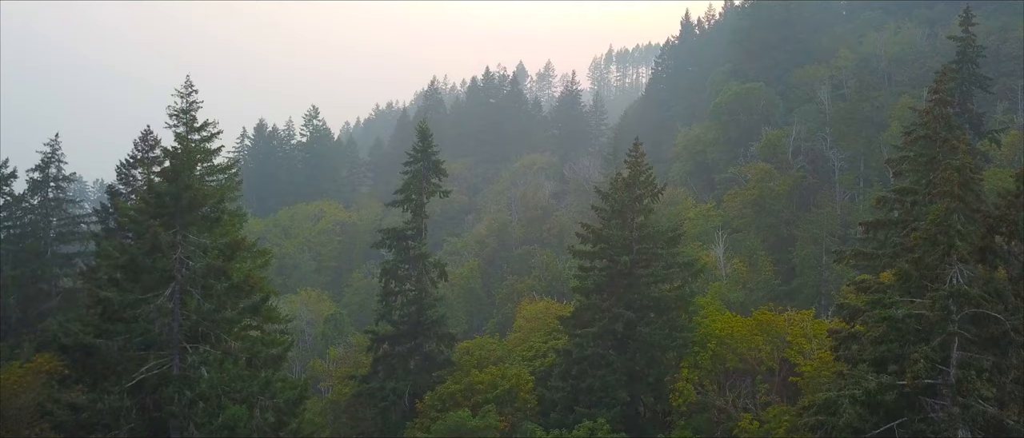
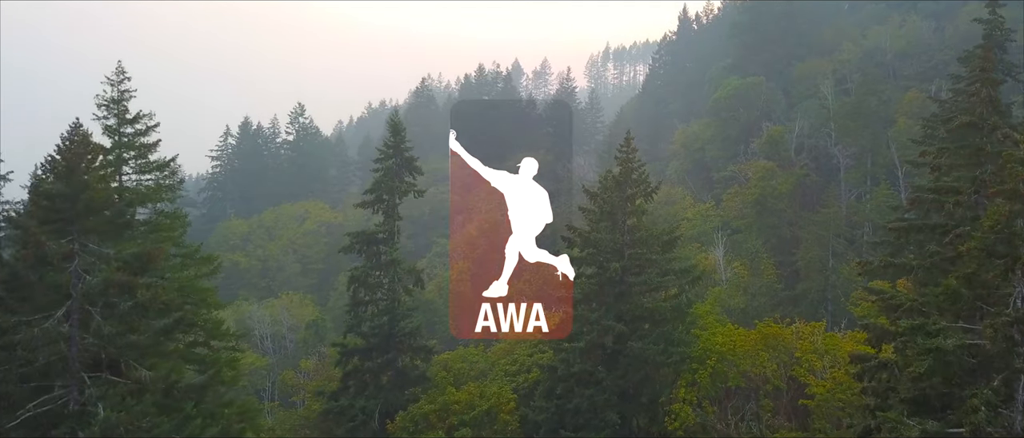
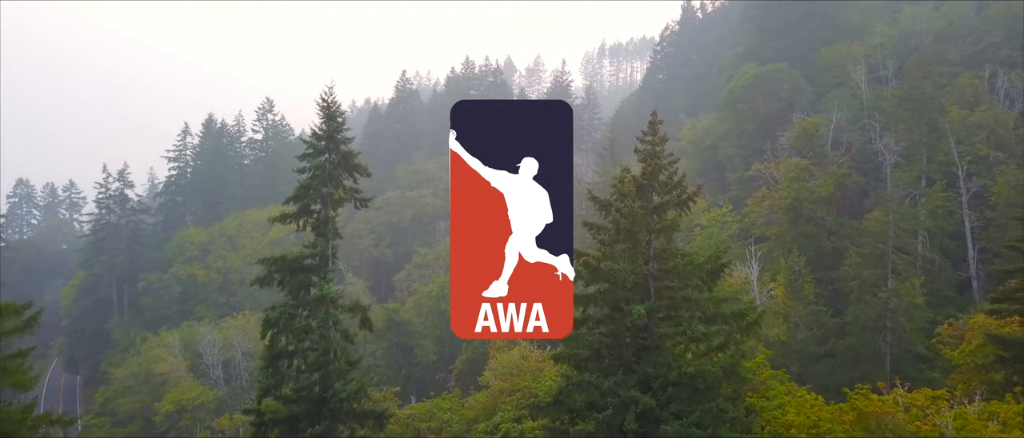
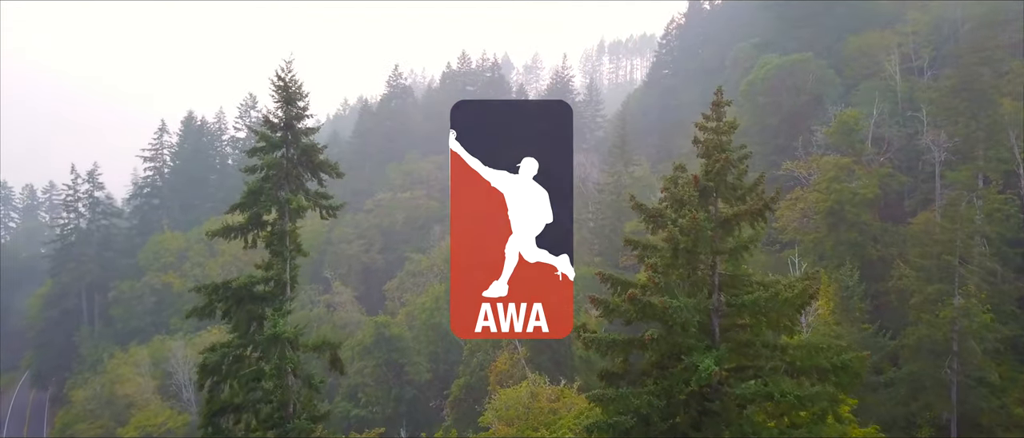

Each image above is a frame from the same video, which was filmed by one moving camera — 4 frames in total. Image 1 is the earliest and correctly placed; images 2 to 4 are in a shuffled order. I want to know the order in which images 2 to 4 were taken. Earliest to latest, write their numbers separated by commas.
2, 3, 4
